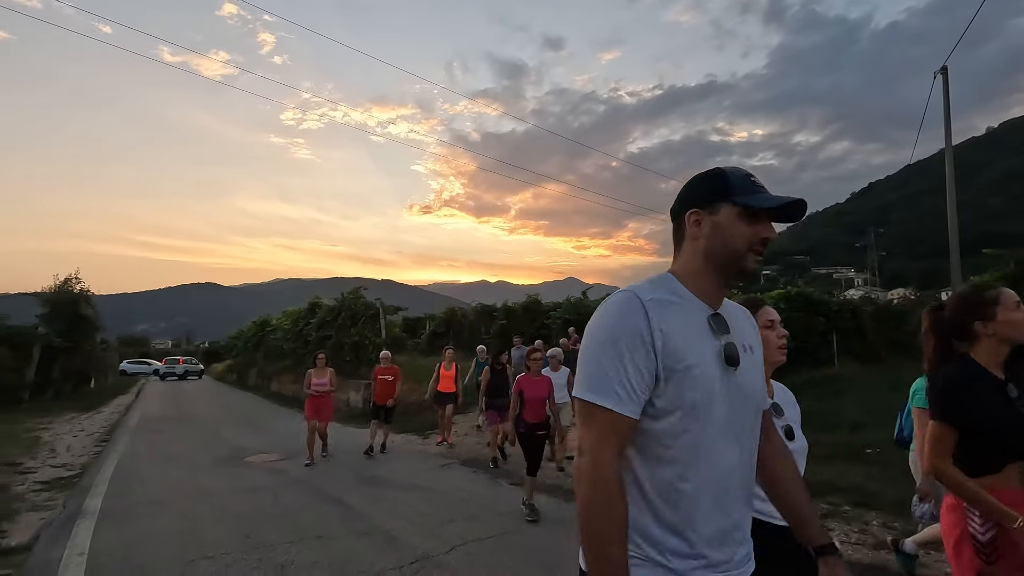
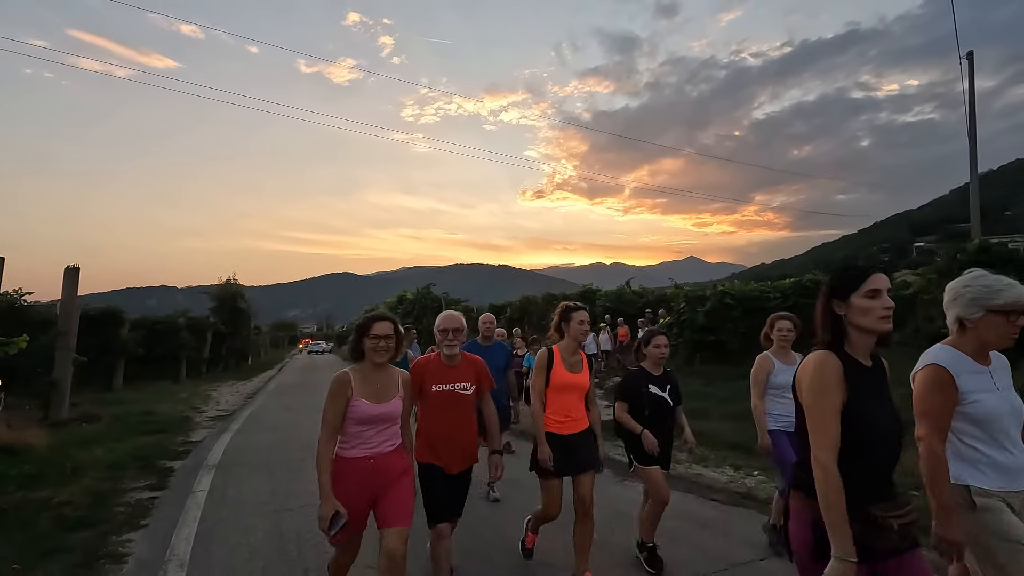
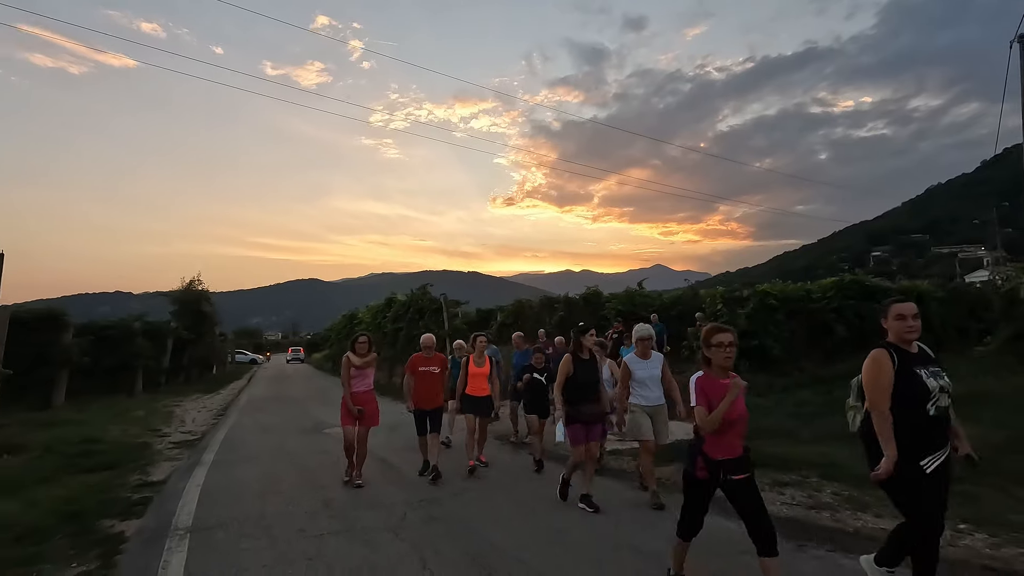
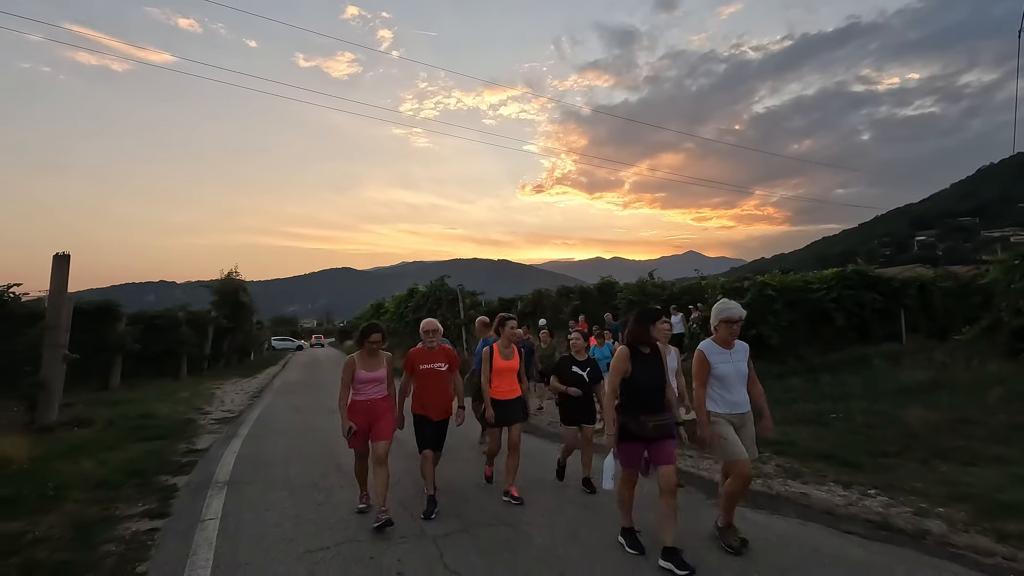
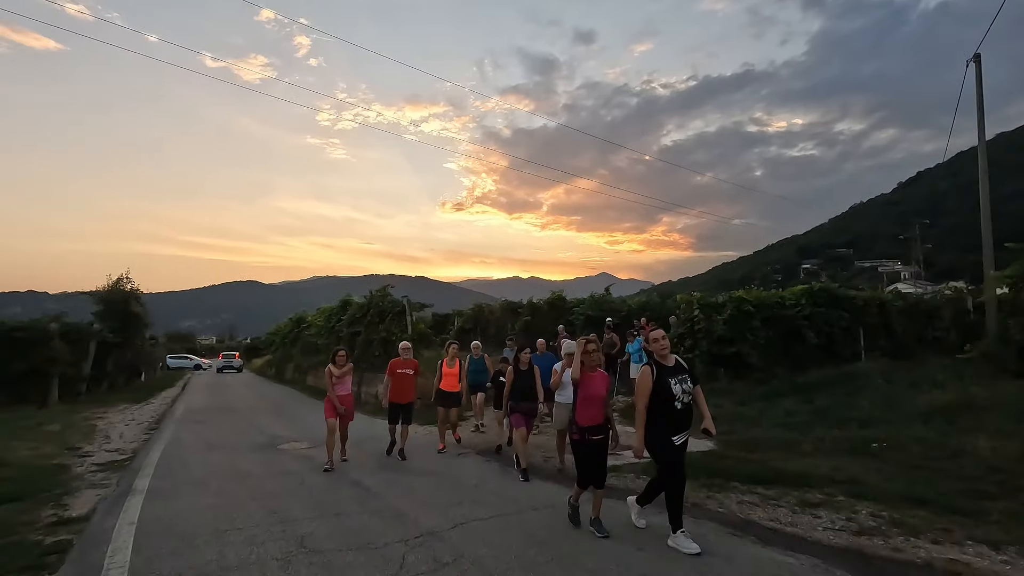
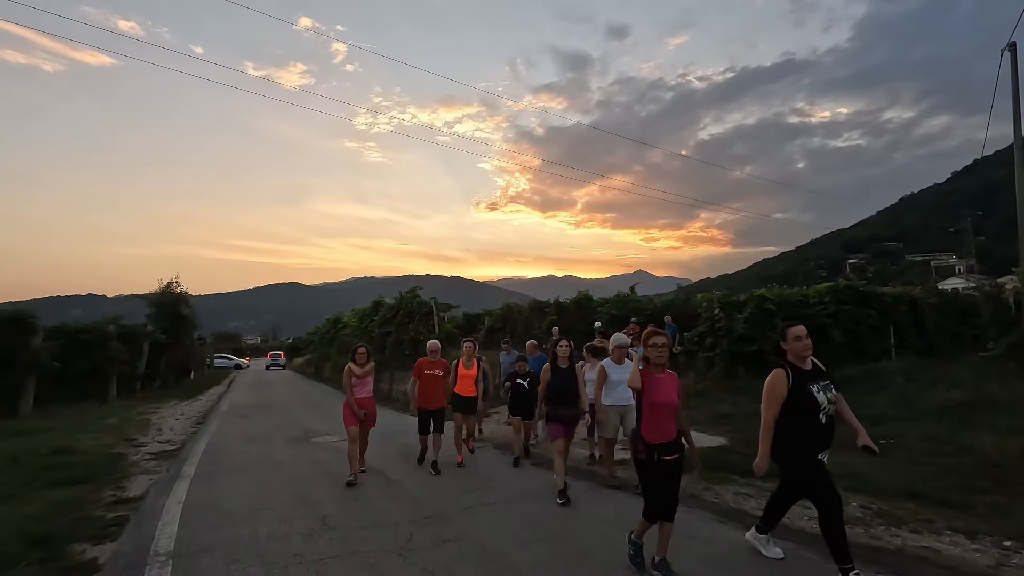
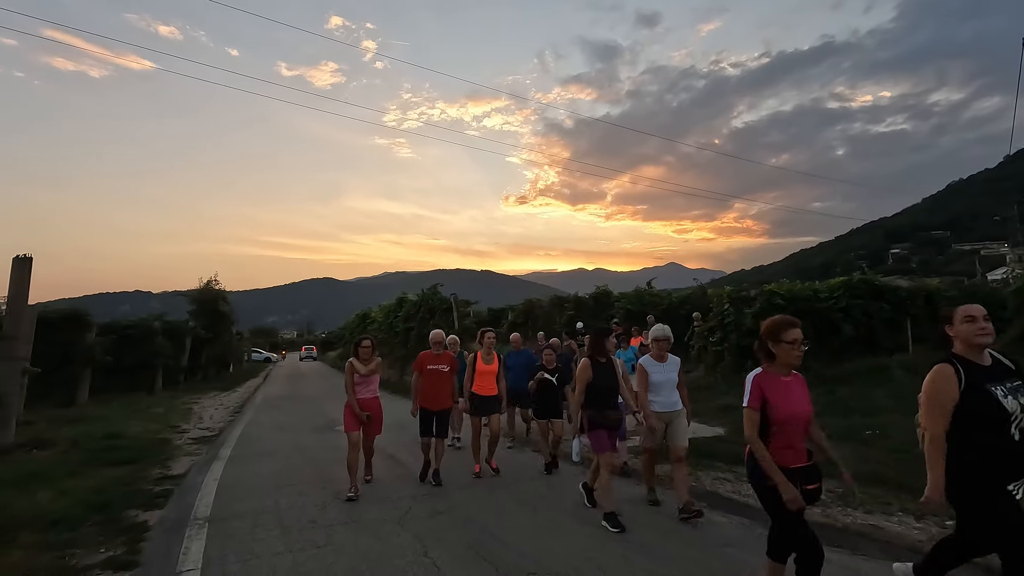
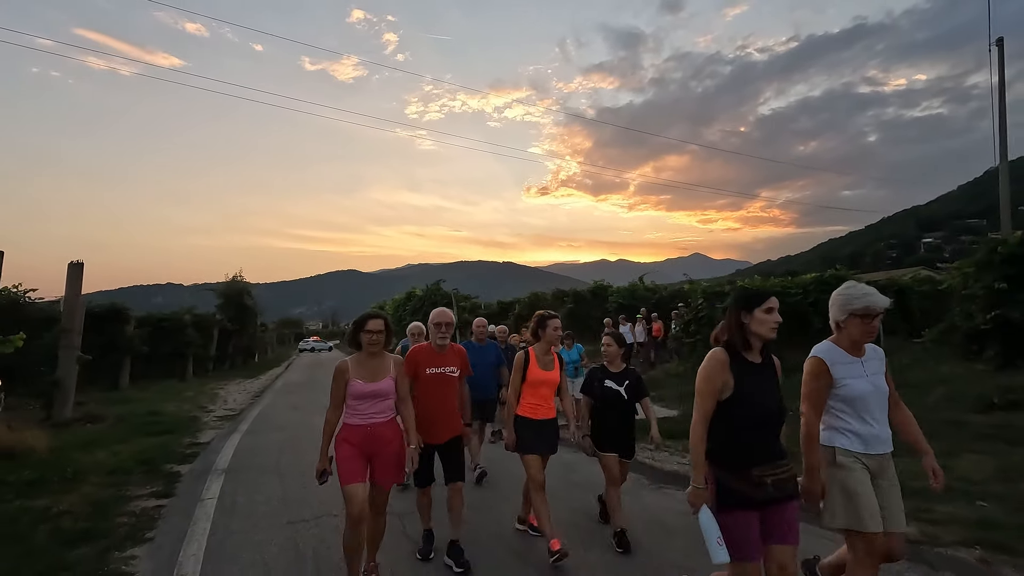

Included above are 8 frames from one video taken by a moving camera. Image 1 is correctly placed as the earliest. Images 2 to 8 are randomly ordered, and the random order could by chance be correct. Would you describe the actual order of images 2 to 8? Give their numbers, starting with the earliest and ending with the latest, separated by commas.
5, 6, 3, 7, 4, 8, 2
